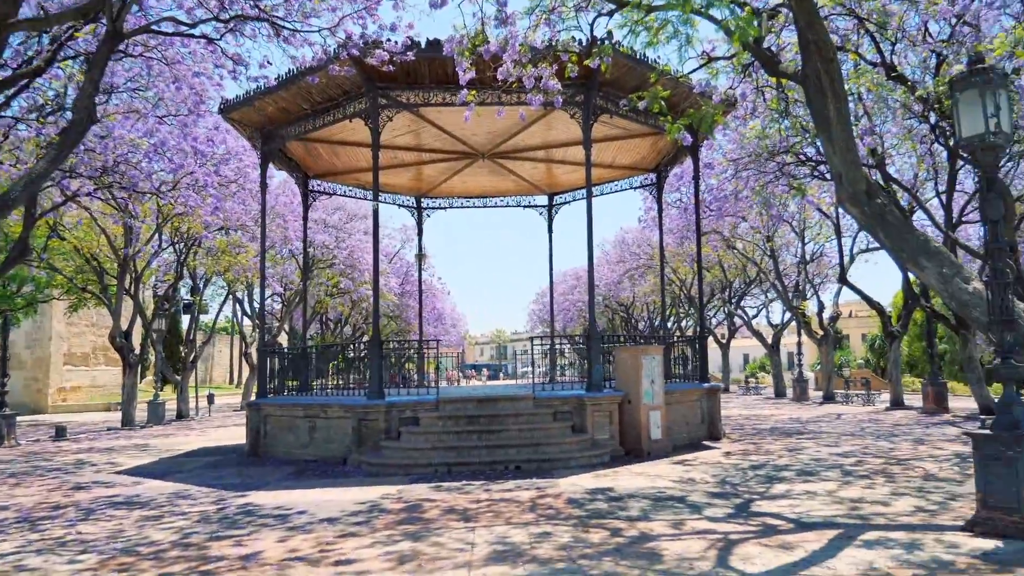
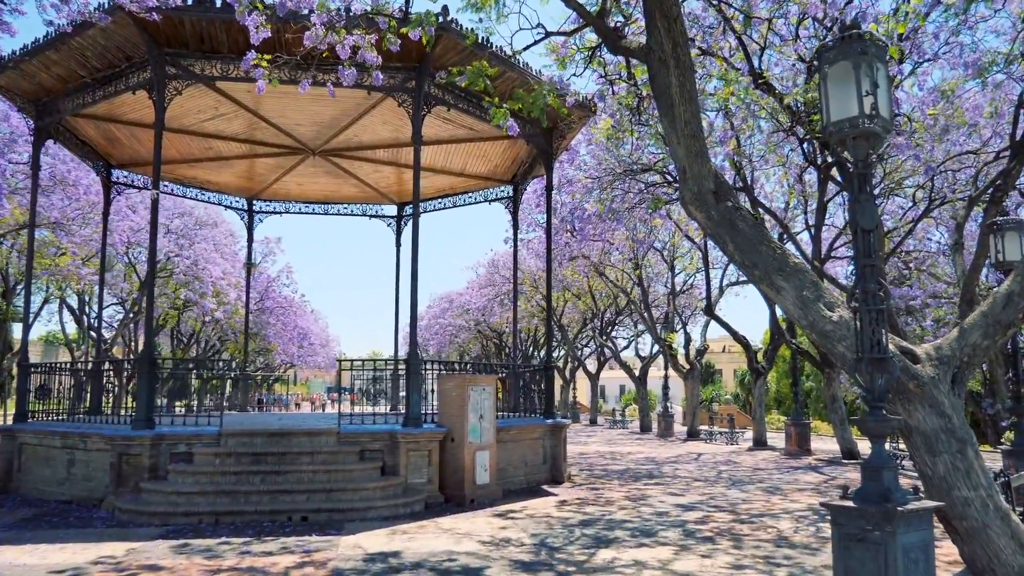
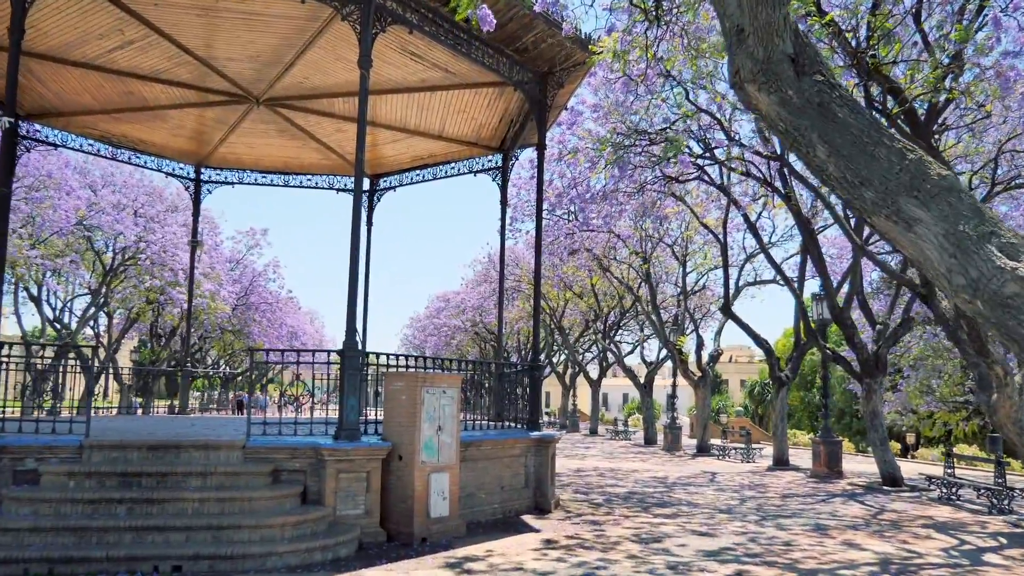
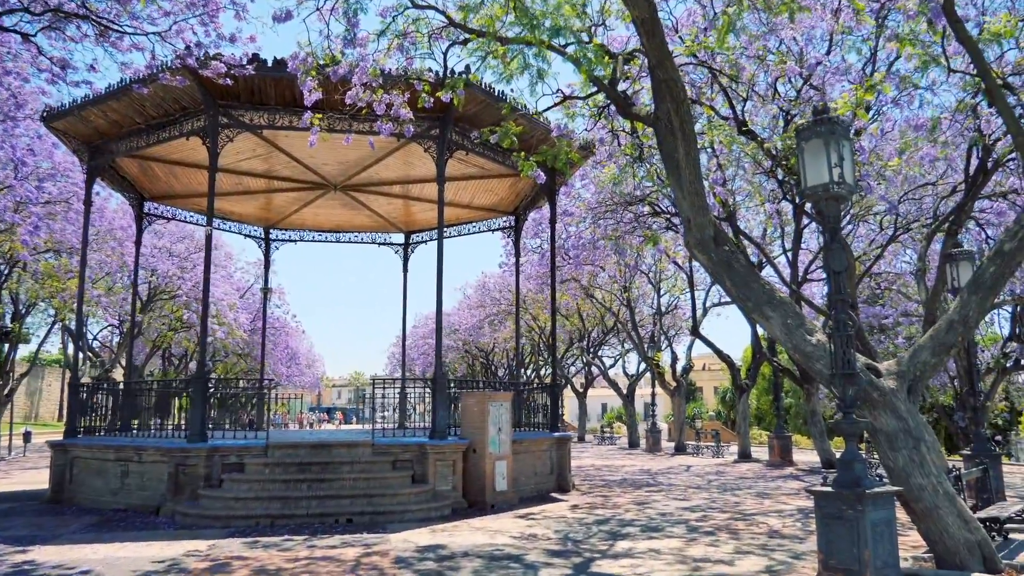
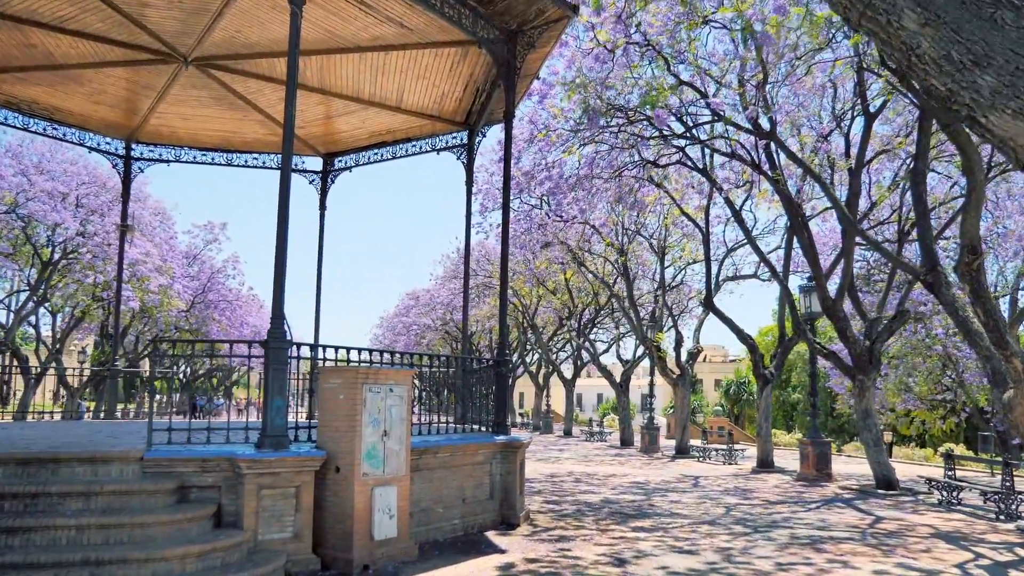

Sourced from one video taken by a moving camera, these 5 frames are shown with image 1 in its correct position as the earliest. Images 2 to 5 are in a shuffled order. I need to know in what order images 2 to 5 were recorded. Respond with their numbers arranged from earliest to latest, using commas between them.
4, 2, 3, 5
